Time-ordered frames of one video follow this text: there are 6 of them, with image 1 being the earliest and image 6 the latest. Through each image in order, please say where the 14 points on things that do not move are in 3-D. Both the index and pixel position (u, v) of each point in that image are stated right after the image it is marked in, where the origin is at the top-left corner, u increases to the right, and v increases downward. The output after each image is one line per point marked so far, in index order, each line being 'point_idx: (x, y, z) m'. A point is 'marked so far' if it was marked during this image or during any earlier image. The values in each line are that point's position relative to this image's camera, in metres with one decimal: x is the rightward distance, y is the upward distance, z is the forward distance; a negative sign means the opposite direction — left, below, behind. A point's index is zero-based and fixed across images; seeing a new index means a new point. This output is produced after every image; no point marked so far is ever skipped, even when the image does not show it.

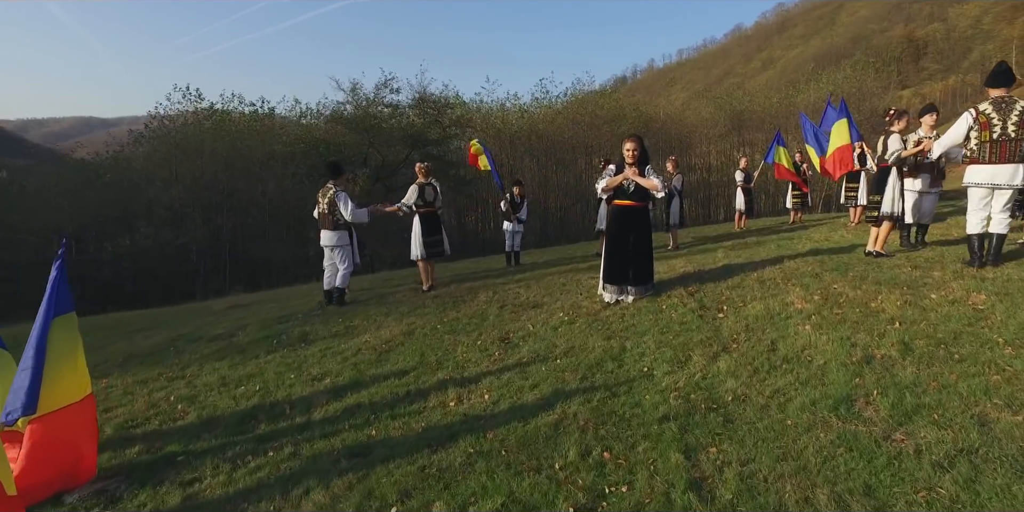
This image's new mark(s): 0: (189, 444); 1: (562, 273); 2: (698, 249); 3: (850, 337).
0: (-2.6, -1.5, +4.8) m
1: (+0.8, -0.3, +10.0) m
2: (+3.6, +0.1, +11.4) m
3: (+3.0, -0.7, +5.2) m
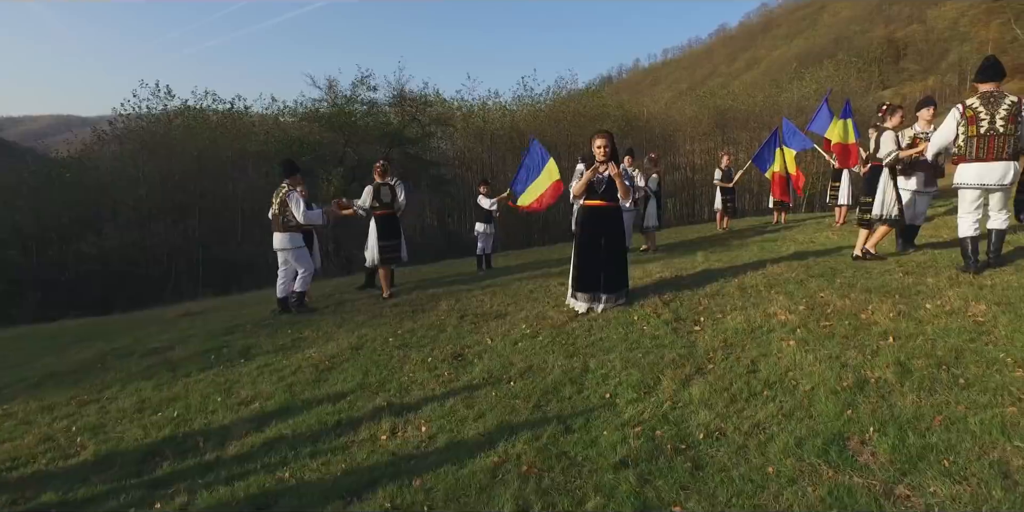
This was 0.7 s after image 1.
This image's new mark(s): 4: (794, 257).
0: (-3.1, -1.6, +4.1) m
1: (+0.3, -0.4, +9.3) m
2: (+3.1, +0.1, +10.8) m
3: (+2.5, -0.8, +4.6) m
4: (+4.1, 0.0, +8.5) m
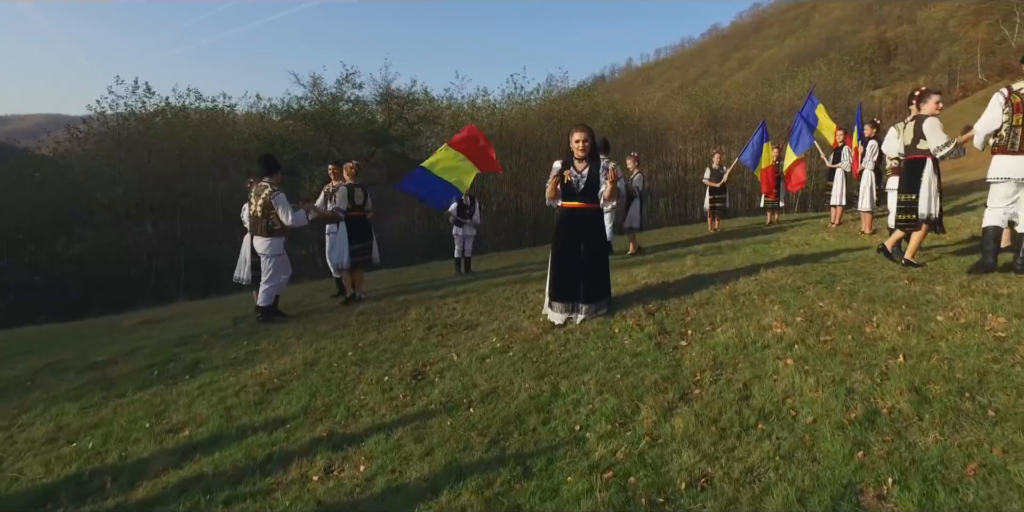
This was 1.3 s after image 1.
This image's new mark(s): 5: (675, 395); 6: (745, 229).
0: (-3.3, -1.7, +3.4) m
1: (0.0, -0.4, +8.7) m
2: (+2.7, 0.0, +10.2) m
3: (+2.2, -0.8, +4.0) m
4: (+3.8, -0.1, +7.9) m
5: (+1.1, -0.9, +4.0) m
6: (+5.8, +0.7, +14.7) m
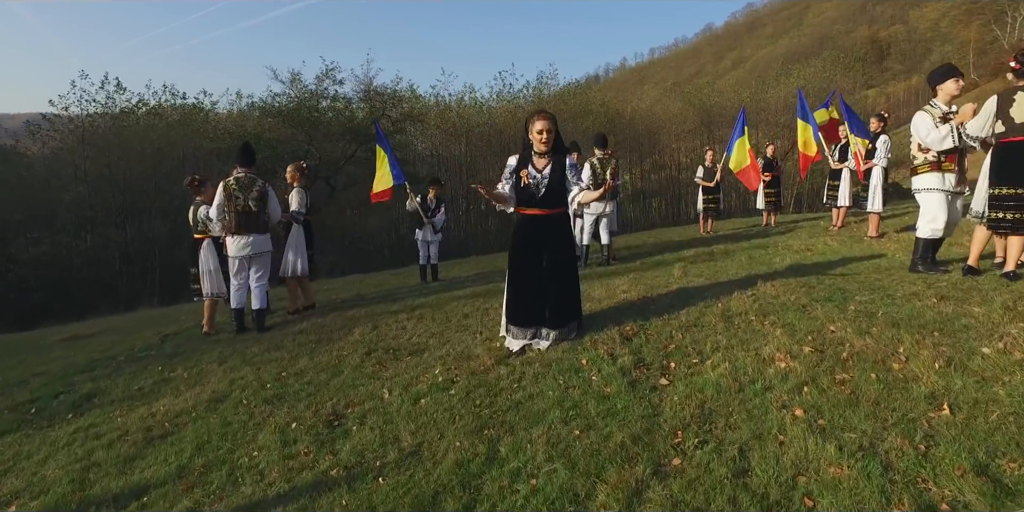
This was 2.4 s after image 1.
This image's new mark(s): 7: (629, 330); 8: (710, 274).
0: (-3.8, -1.8, +2.3) m
1: (-0.5, -0.5, +7.6) m
2: (+2.2, -0.1, +9.2) m
3: (+1.8, -0.9, +2.9) m
4: (+3.3, -0.2, +6.9) m
5: (+0.7, -1.1, +3.0) m
6: (+5.3, +0.6, +13.7) m
7: (+1.1, -0.7, +5.4) m
8: (+2.5, -0.2, +7.5) m
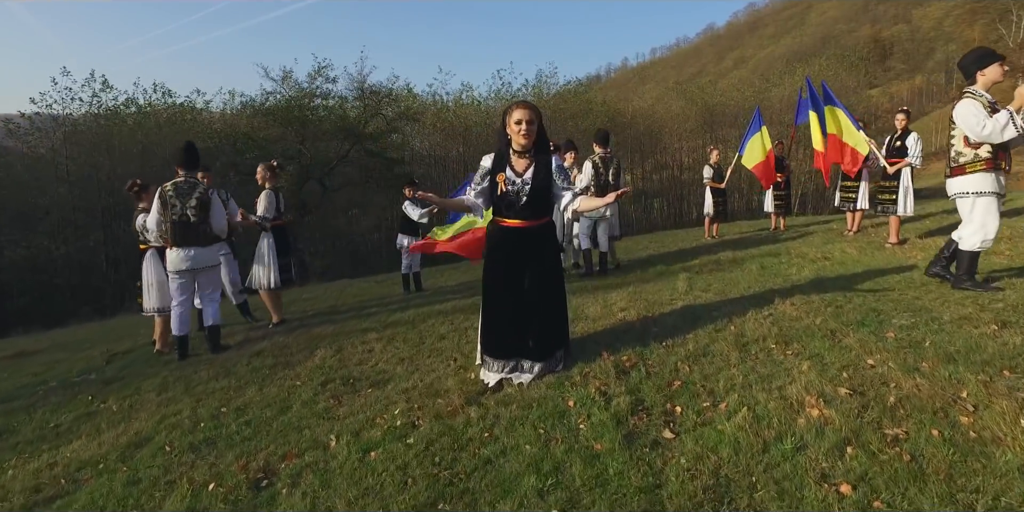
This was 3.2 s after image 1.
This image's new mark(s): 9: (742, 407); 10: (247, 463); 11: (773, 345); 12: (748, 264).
0: (-4.0, -1.9, +1.6) m
1: (-0.7, -0.7, +6.8) m
2: (+2.0, -0.2, +8.4) m
3: (+1.6, -1.1, +2.1) m
4: (+3.1, -0.3, +6.1) m
5: (+0.5, -1.2, +2.2) m
6: (+5.1, +0.5, +12.9) m
7: (+0.9, -0.8, +4.5) m
8: (+2.4, -0.4, +6.7) m
9: (+1.4, -0.9, +3.6) m
10: (-1.7, -1.3, +3.8) m
11: (+2.0, -0.7, +4.5) m
12: (+3.5, -0.1, +8.7) m
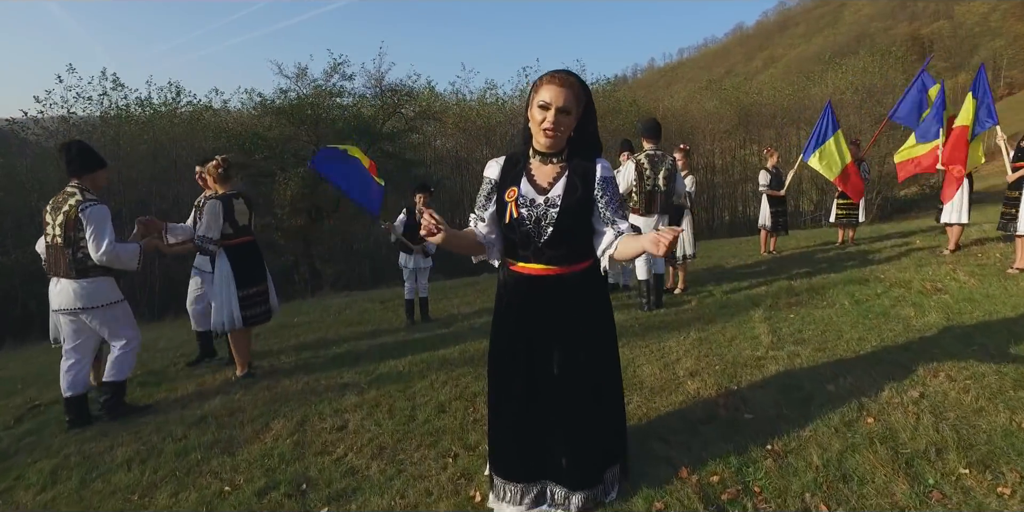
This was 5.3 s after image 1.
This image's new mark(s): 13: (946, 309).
0: (-4.0, -2.2, +0.1) m
1: (-0.5, -1.0, +5.2) m
2: (+2.3, -0.6, +6.7) m
3: (+1.7, -1.4, +0.4) m
4: (+3.3, -0.6, +4.3) m
5: (+0.5, -1.5, +0.5) m
6: (+5.6, +0.1, +11.0) m
7: (+1.0, -1.1, +2.9) m
8: (+2.6, -0.7, +4.9) m
9: (+1.5, -1.2, +1.9) m
10: (-1.6, -1.6, +2.2) m
11: (+2.1, -1.0, +2.8) m
12: (+3.7, -0.4, +6.9) m
13: (+4.1, -0.5, +5.6) m
